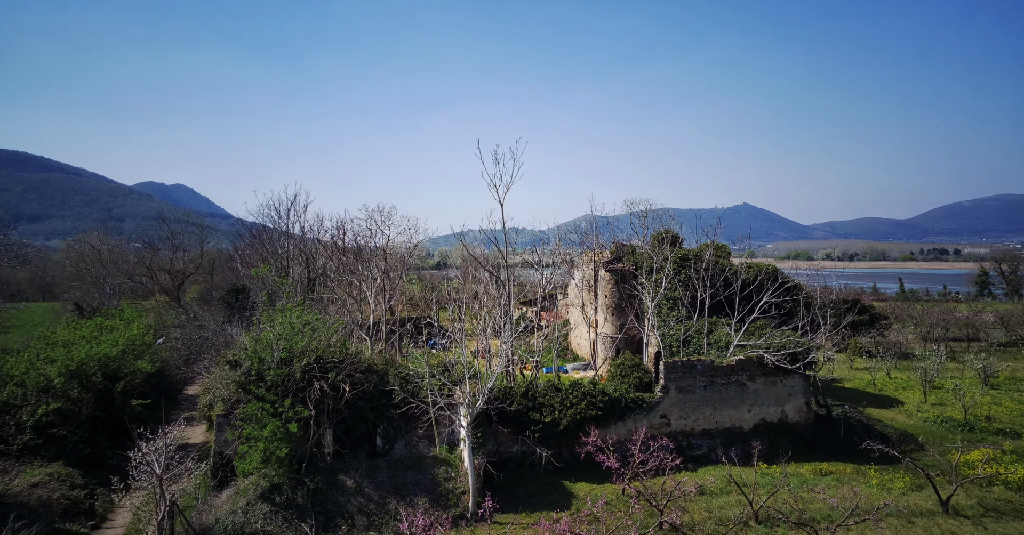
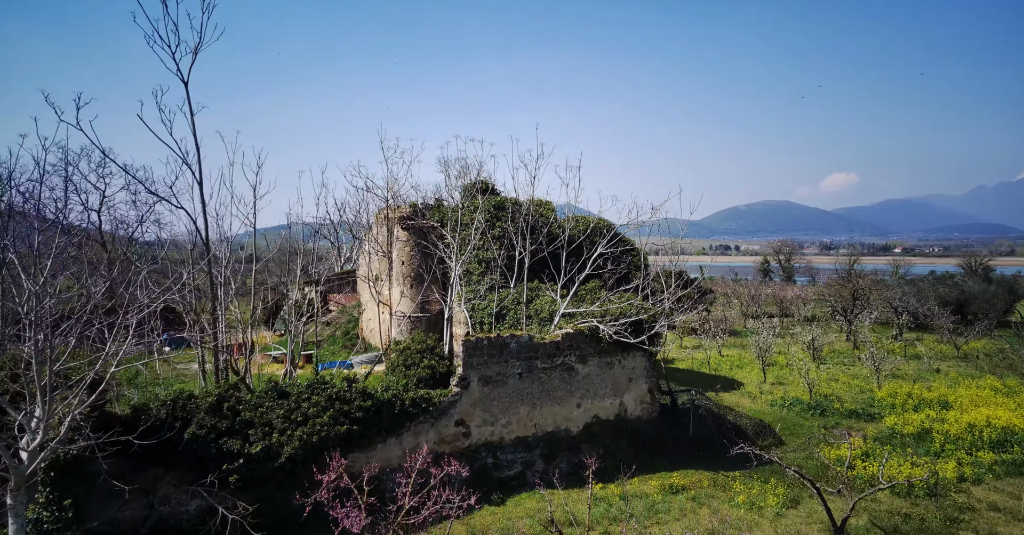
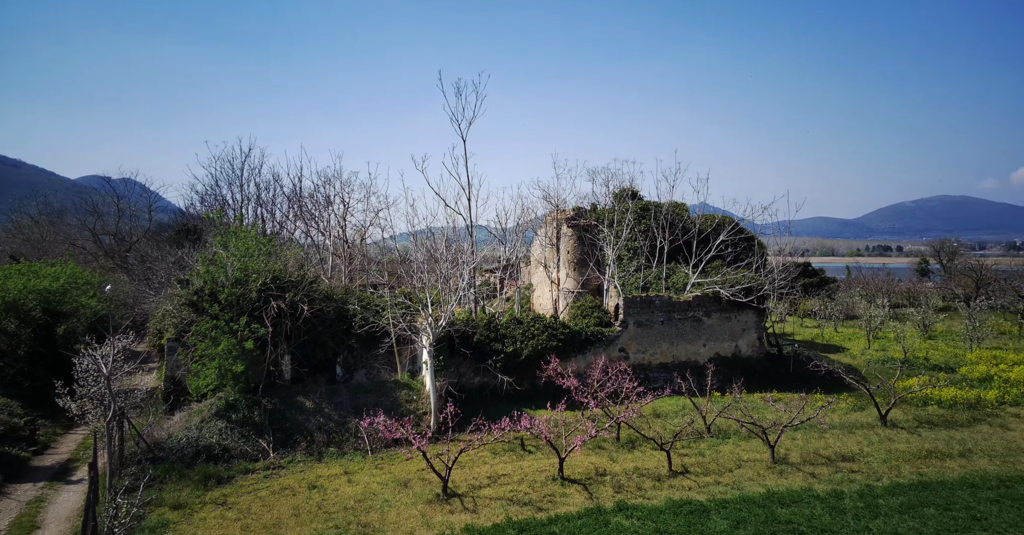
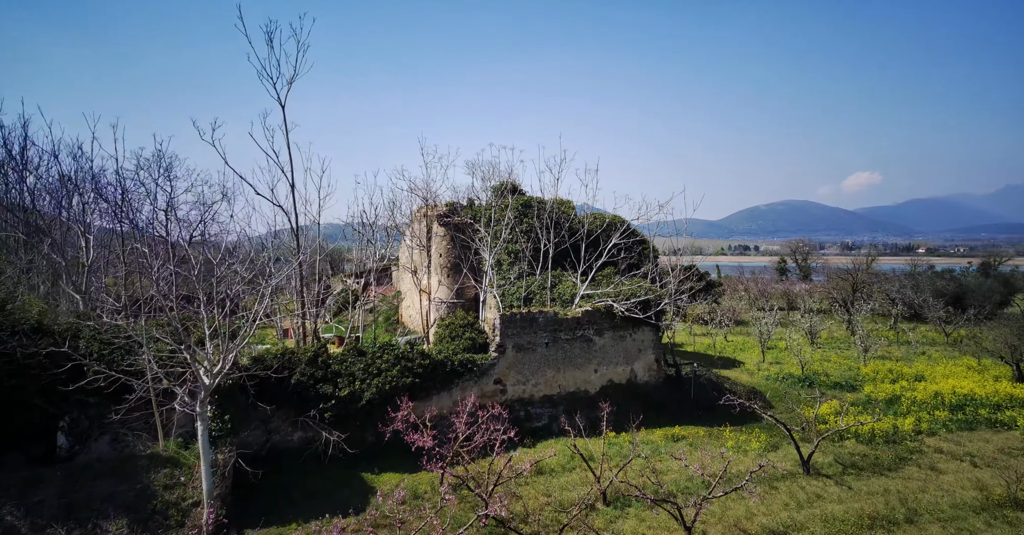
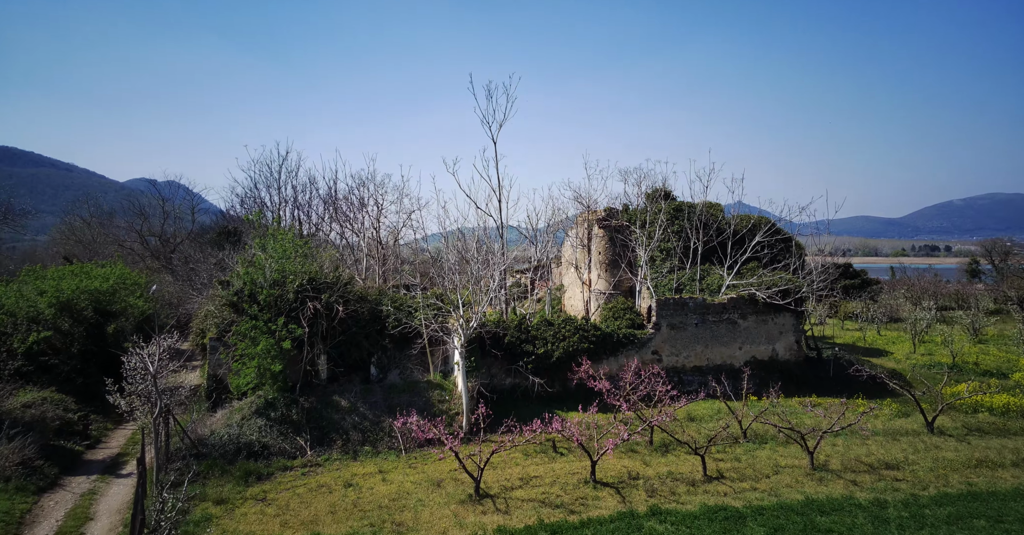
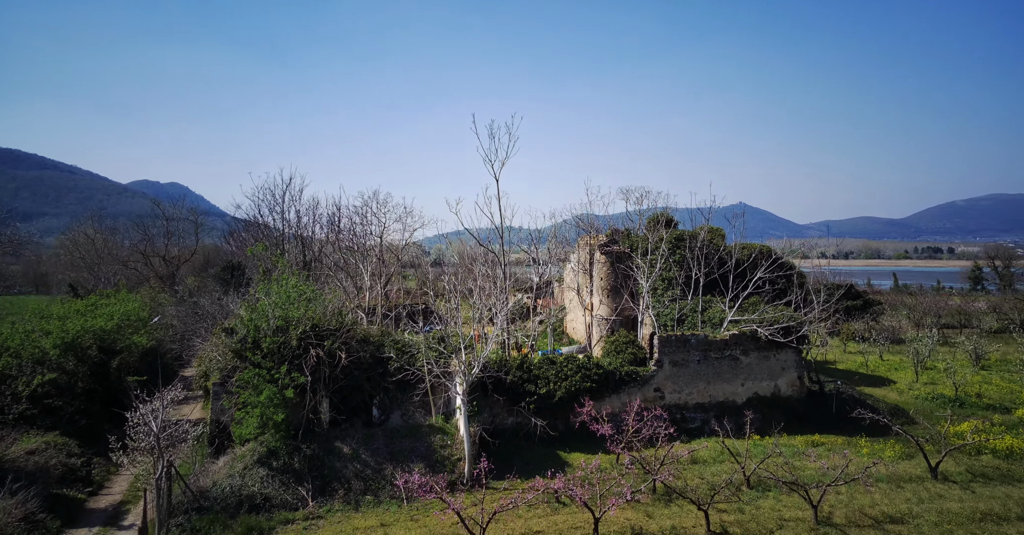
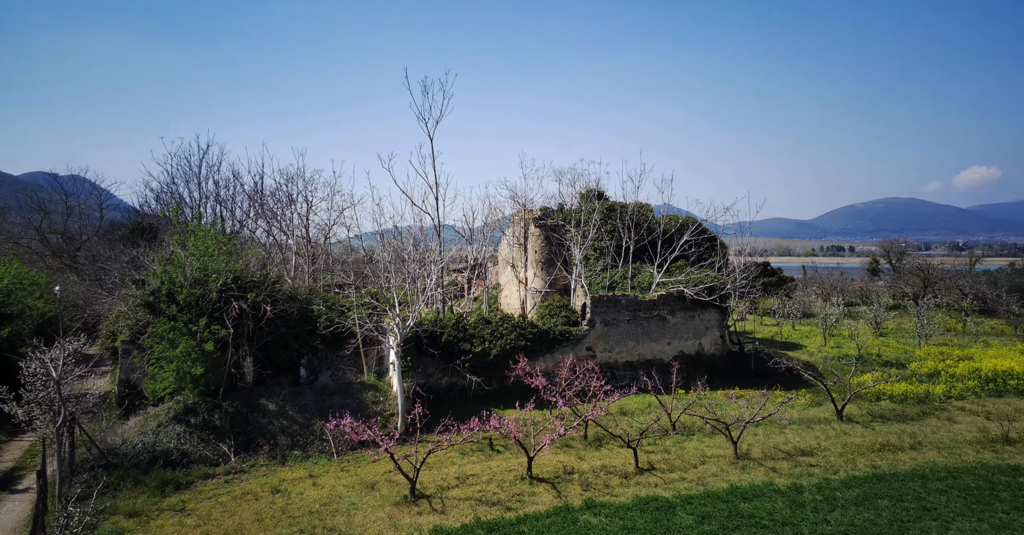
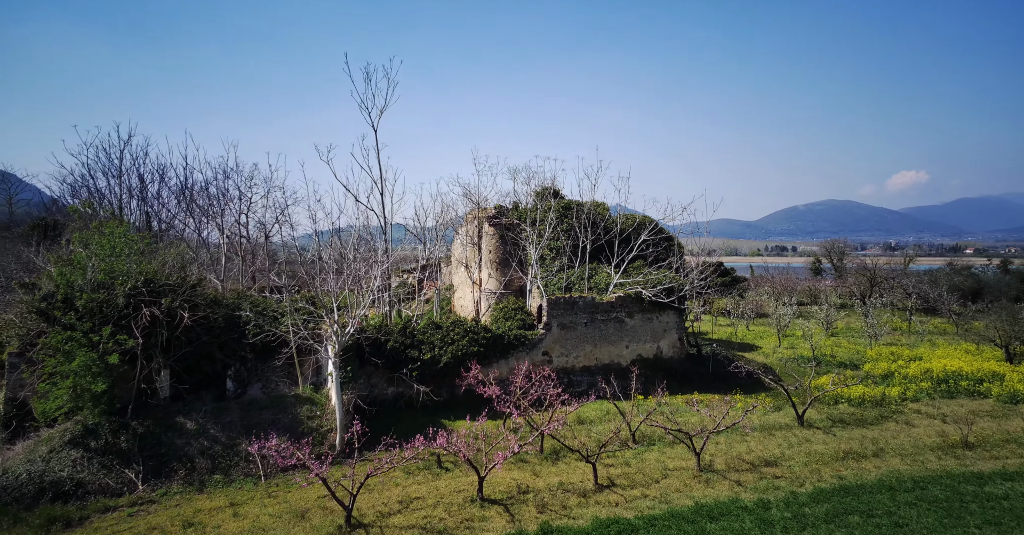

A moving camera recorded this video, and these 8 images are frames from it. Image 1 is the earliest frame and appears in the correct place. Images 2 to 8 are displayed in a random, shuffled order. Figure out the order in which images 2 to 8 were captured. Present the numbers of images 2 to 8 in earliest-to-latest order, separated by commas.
6, 5, 3, 7, 8, 4, 2
